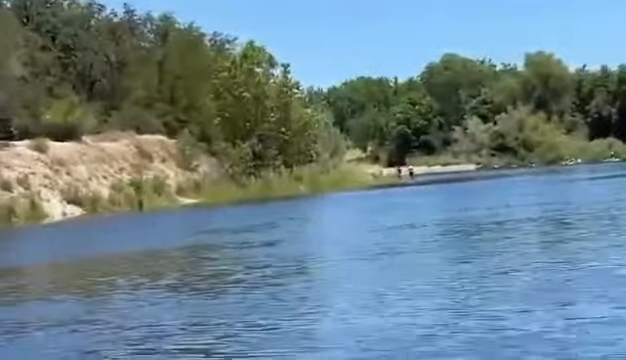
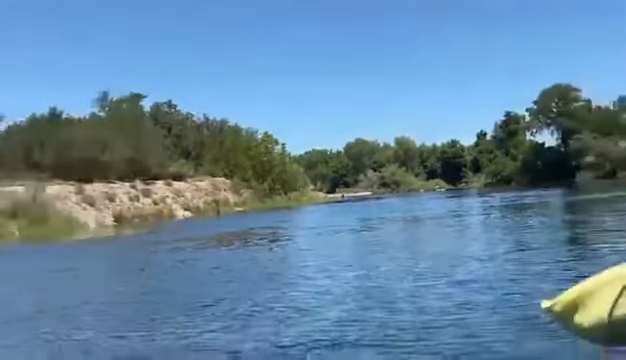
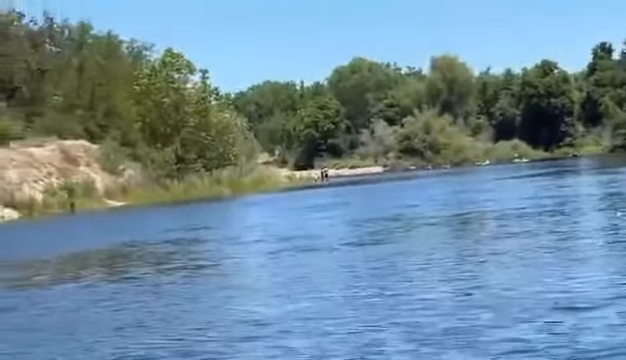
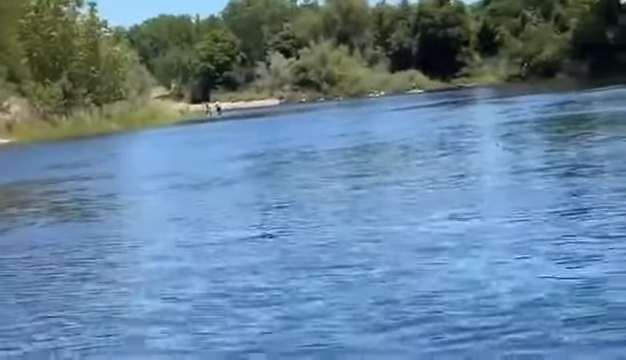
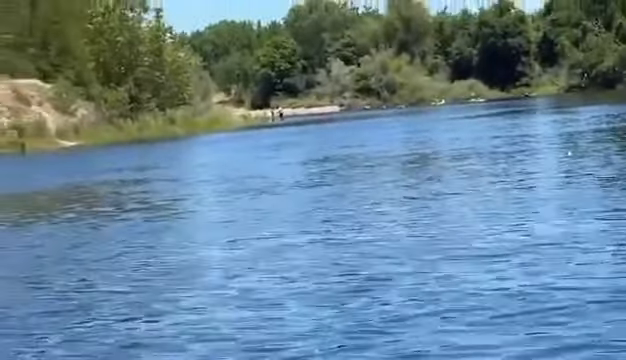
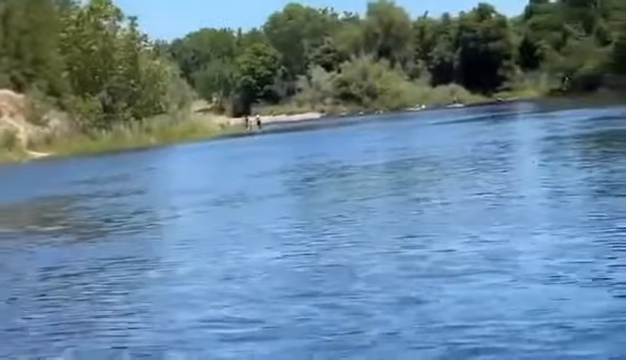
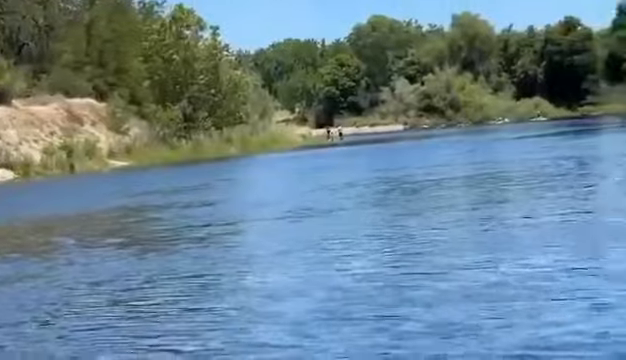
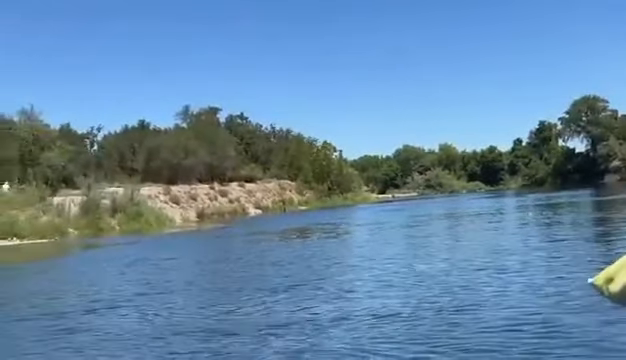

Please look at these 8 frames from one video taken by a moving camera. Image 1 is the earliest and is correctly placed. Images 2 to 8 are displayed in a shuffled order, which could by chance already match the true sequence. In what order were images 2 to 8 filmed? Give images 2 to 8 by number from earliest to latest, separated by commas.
7, 6, 4, 5, 3, 2, 8
